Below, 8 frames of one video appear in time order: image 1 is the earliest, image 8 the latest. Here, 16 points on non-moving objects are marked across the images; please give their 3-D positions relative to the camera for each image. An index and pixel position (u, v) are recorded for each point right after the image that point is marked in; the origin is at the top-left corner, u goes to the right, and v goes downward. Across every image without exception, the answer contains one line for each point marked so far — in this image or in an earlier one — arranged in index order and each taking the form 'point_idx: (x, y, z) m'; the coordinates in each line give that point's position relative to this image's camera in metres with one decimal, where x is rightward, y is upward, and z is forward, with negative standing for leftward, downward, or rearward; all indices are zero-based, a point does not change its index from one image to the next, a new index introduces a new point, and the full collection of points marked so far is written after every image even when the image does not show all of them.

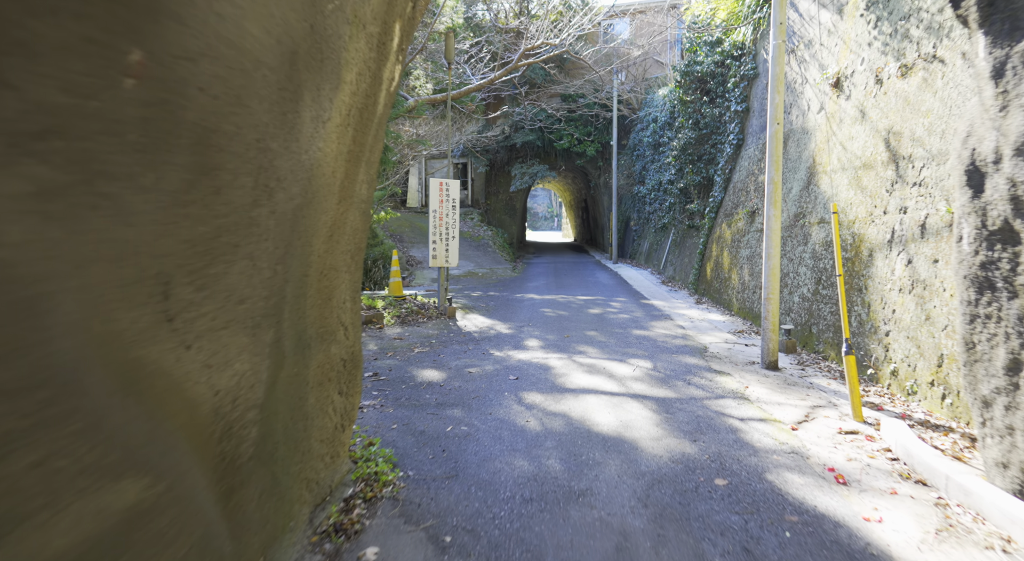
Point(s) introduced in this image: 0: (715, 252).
0: (+4.2, +0.6, +12.5) m
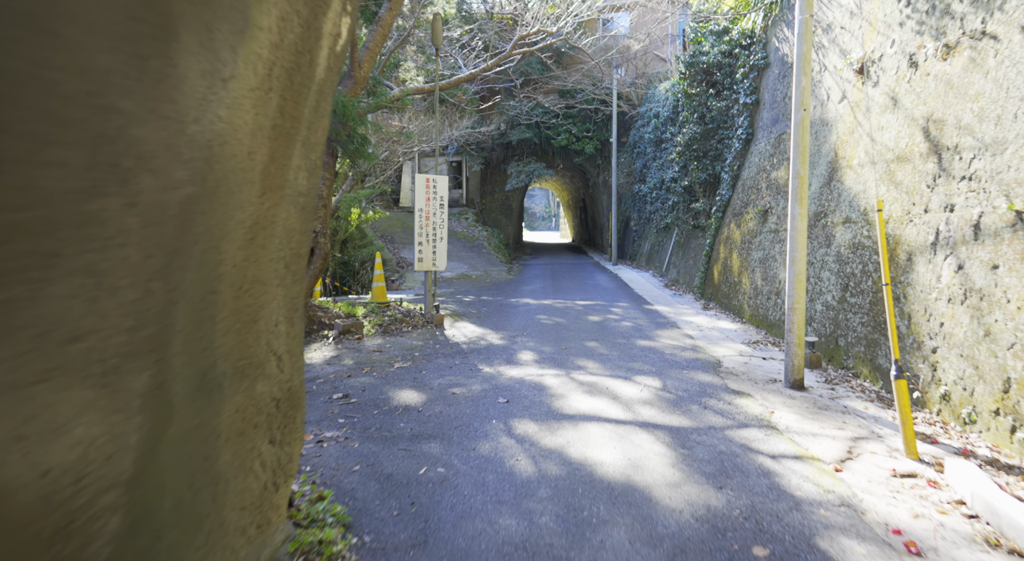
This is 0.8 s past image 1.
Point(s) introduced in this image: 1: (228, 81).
0: (+4.1, +0.5, +11.7) m
1: (-1.0, +0.7, +2.1) m
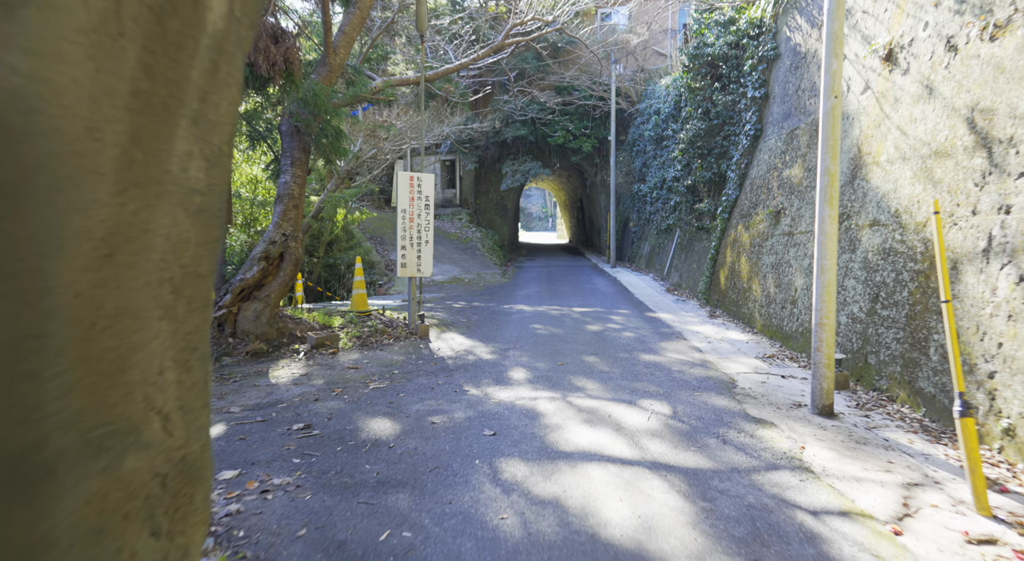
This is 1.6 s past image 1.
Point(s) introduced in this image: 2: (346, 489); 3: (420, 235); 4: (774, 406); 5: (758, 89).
0: (+4.0, +0.4, +11.0) m
1: (-1.1, +0.6, +1.3) m
2: (-1.0, -1.3, +3.7) m
3: (-1.3, +0.6, +8.5) m
4: (+2.3, -1.1, +5.4) m
5: (+4.5, +3.5, +11.0) m
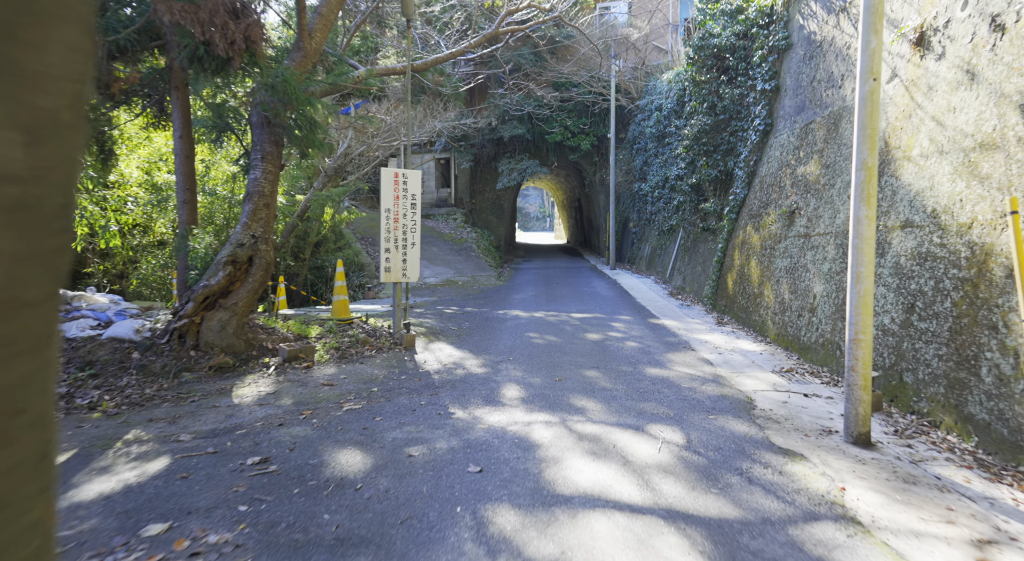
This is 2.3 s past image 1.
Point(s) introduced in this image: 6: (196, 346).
0: (+3.9, +0.3, +10.3) m
1: (-1.1, +0.5, +0.7) m
2: (-1.1, -1.3, +3.0) m
3: (-1.4, +0.6, +7.9) m
4: (+2.3, -1.2, +4.7) m
5: (+4.4, +3.4, +10.4) m
6: (-3.3, -0.7, +6.3) m
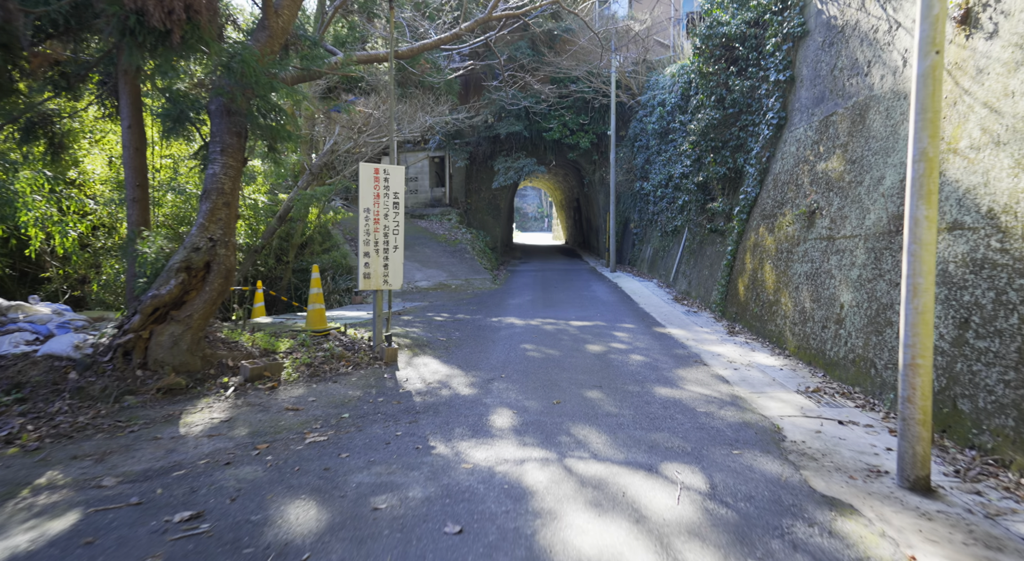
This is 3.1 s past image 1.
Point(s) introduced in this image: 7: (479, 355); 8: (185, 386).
0: (+3.8, +0.2, +9.6) m
1: (-1.2, +0.4, -0.1) m
2: (-1.1, -1.4, +2.2) m
3: (-1.5, +0.5, +7.1) m
4: (+2.2, -1.3, +4.0) m
5: (+4.3, +3.3, +9.6) m
6: (-3.3, -0.8, +5.5) m
7: (-0.4, -0.9, +7.5) m
8: (-2.9, -0.9, +5.5) m
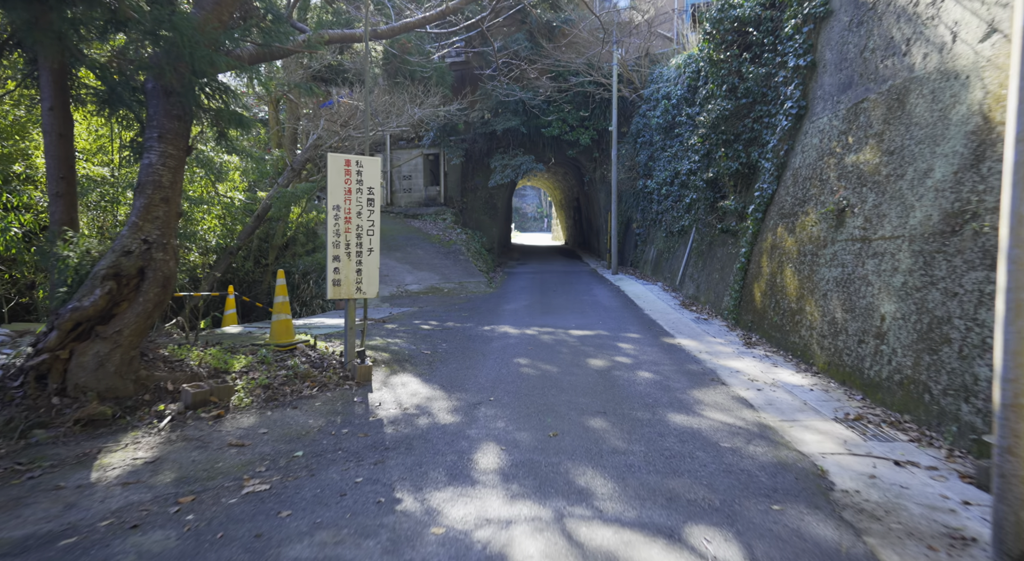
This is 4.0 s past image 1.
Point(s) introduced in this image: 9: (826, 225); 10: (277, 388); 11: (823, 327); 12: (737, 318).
0: (+3.7, +0.2, +8.7) m
1: (-1.3, +0.4, -1.0) m
2: (-1.2, -1.5, +1.4) m
3: (-1.5, +0.4, +6.2) m
4: (+2.1, -1.3, +3.1) m
5: (+4.2, +3.2, +8.8) m
6: (-3.4, -0.8, +4.7) m
7: (-0.5, -1.0, +6.6) m
8: (-3.0, -1.0, +4.6) m
9: (+3.8, +0.7, +7.4) m
10: (-2.1, -1.0, +5.5) m
11: (+3.5, -0.5, +6.8) m
12: (+3.6, -0.6, +9.7) m
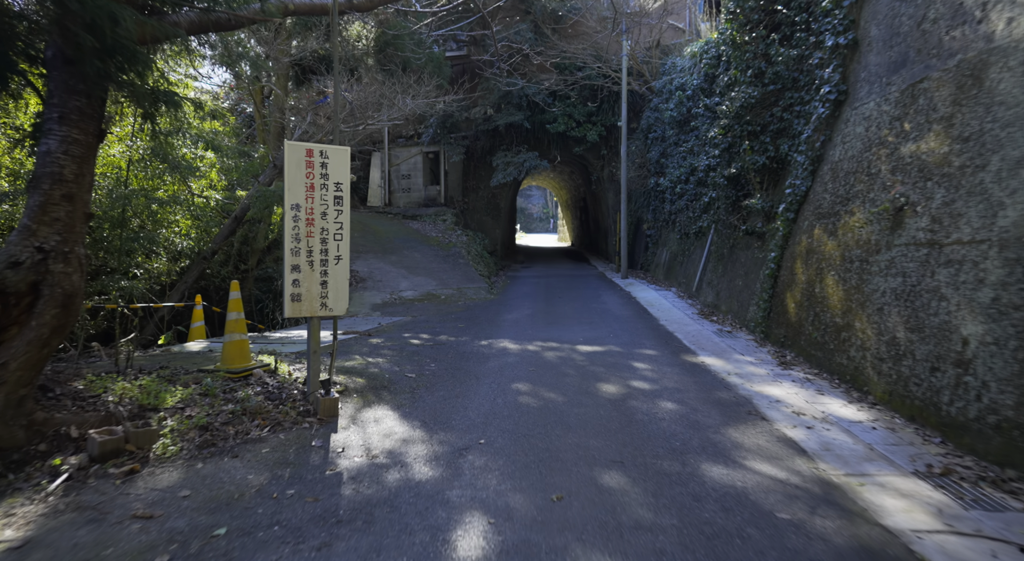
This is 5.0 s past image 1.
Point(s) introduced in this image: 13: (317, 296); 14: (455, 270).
0: (+3.7, 0.0, +7.6) m
1: (-1.4, +0.3, -2.0) m
2: (-1.3, -1.6, +0.3) m
3: (-1.6, +0.3, +5.2) m
4: (+2.0, -1.5, +2.0) m
5: (+4.2, +3.1, +7.7) m
6: (-3.5, -1.0, +3.6) m
7: (-0.5, -1.1, +5.5) m
8: (-3.1, -1.1, +3.6) m
9: (+3.8, +0.6, +6.3) m
10: (-2.2, -1.1, +4.5) m
11: (+3.4, -0.6, +5.7) m
12: (+3.6, -0.7, +8.6) m
13: (-1.6, -0.1, +5.1) m
14: (-1.5, +0.3, +15.4) m
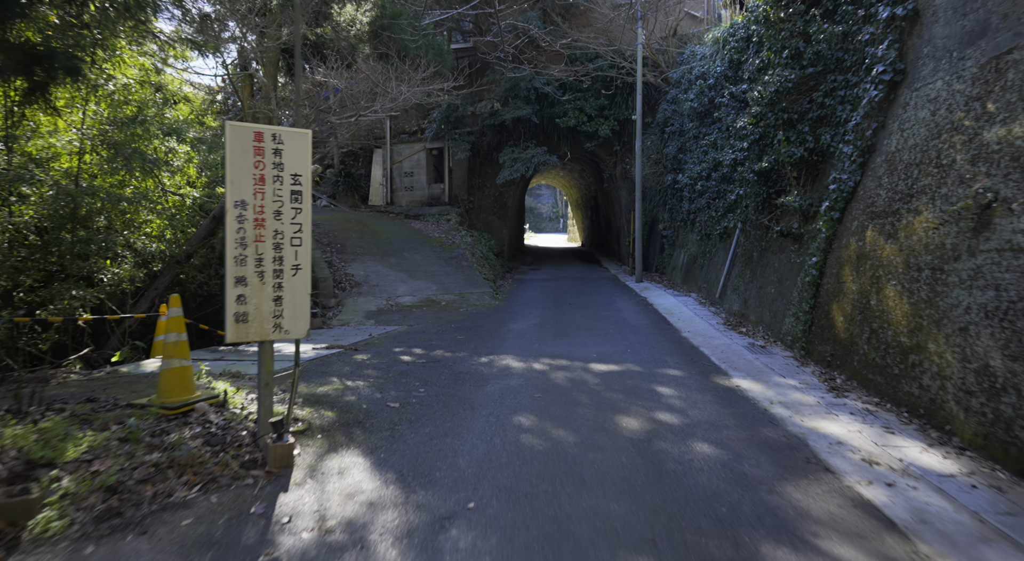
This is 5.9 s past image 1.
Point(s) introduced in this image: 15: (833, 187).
0: (+3.7, -0.1, +6.5) m
1: (-1.5, +0.2, -3.0) m
2: (-1.4, -1.7, -0.7) m
3: (-1.6, +0.2, +4.2) m
4: (+2.0, -1.6, +1.0) m
5: (+4.2, +3.0, +6.6) m
6: (-3.5, -1.1, +2.7) m
7: (-0.5, -1.2, +4.5) m
8: (-3.1, -1.2, +2.6) m
9: (+3.8, +0.4, +5.2) m
10: (-2.2, -1.2, +3.5) m
11: (+3.4, -0.7, +4.6) m
12: (+3.6, -0.8, +7.5) m
13: (-1.7, -0.2, +4.1) m
14: (-1.3, +0.2, +14.4) m
15: (+4.0, +1.2, +7.6) m
